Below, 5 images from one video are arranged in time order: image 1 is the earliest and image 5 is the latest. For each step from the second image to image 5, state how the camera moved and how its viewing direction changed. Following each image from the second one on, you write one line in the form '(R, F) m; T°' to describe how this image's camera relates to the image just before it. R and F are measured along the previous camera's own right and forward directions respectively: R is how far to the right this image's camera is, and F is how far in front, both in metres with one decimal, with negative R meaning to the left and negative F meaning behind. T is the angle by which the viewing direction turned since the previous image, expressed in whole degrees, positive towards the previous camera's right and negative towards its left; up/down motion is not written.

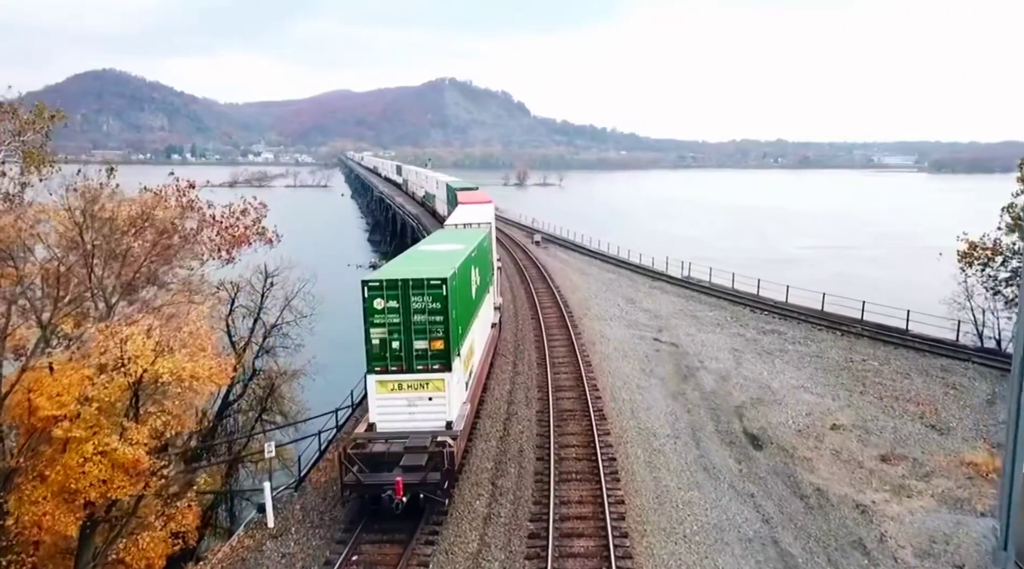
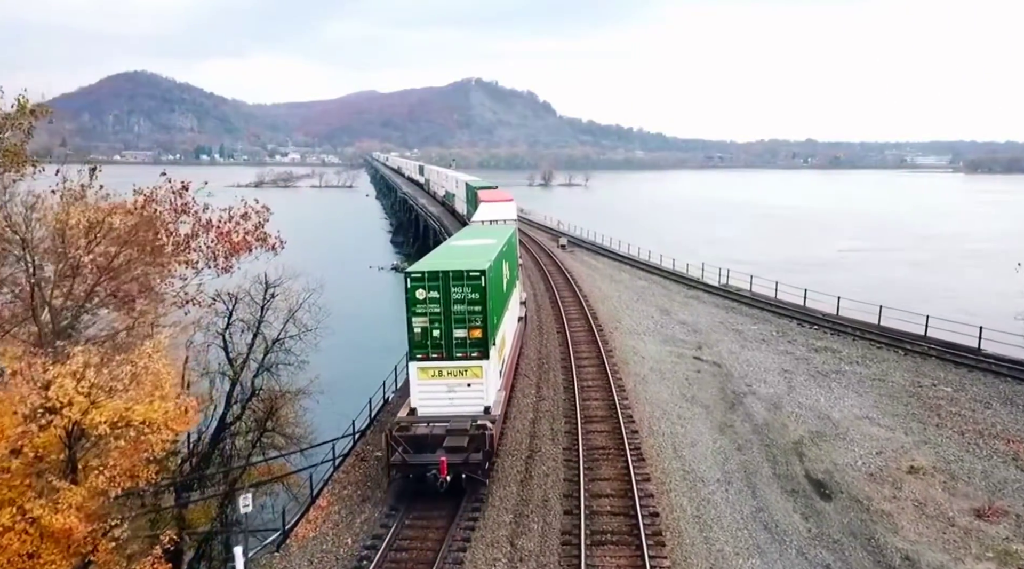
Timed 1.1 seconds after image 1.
(0.0, +2.2) m; -2°
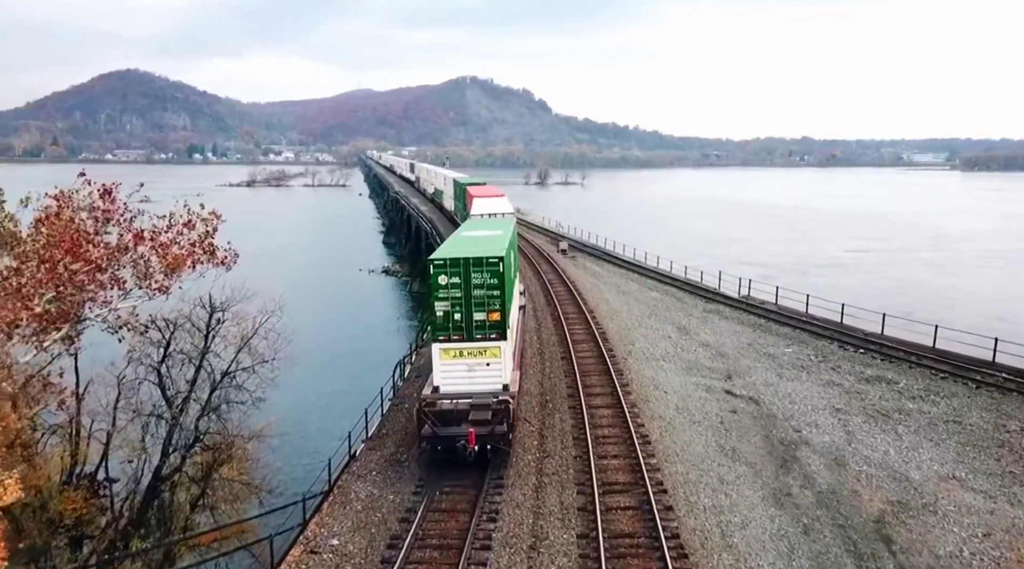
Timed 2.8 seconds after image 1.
(0.0, +3.6) m; 0°
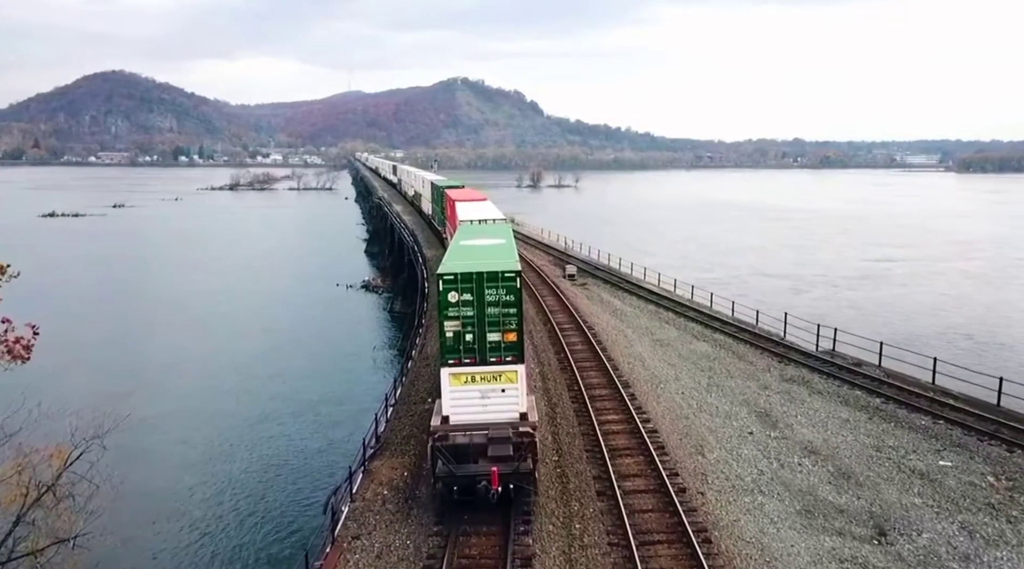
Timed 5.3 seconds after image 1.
(-0.2, +8.2) m; +1°
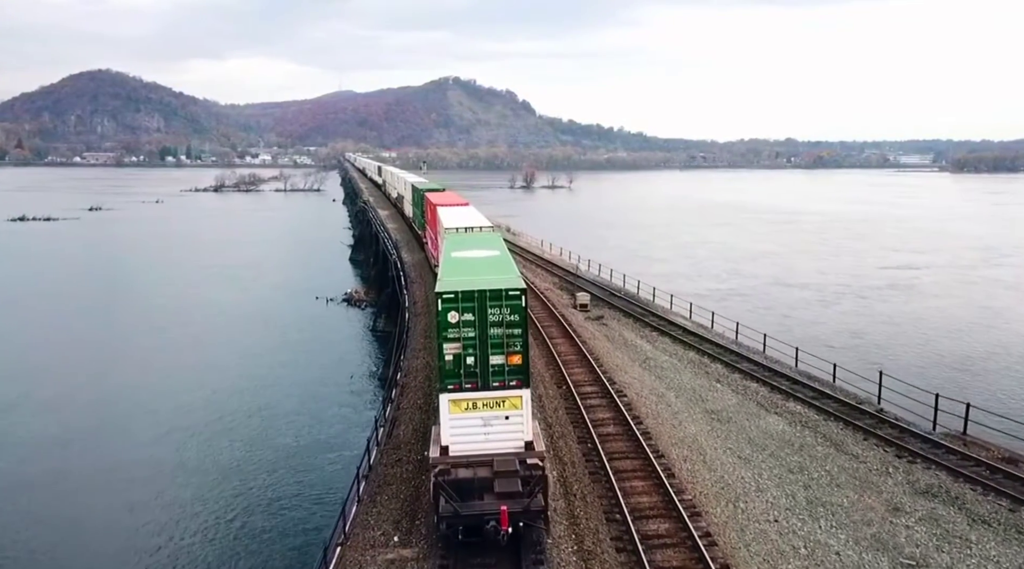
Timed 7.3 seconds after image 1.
(-0.3, +6.4) m; +1°
